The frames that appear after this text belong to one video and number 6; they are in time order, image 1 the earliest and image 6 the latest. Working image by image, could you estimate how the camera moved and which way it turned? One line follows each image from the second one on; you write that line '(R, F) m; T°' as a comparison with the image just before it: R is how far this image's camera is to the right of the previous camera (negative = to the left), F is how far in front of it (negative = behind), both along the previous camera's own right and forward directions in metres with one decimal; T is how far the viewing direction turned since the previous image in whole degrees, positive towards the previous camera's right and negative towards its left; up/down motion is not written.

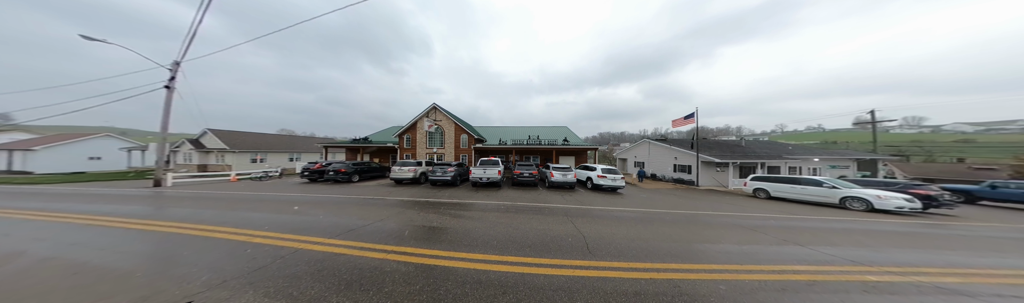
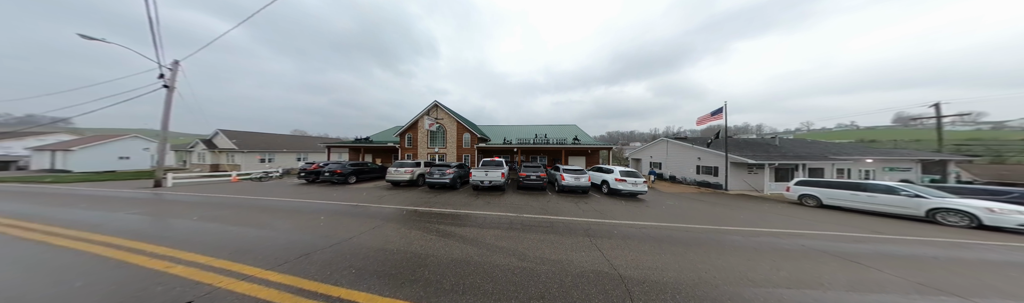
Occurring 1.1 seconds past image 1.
(0.0, +1.0) m; -2°
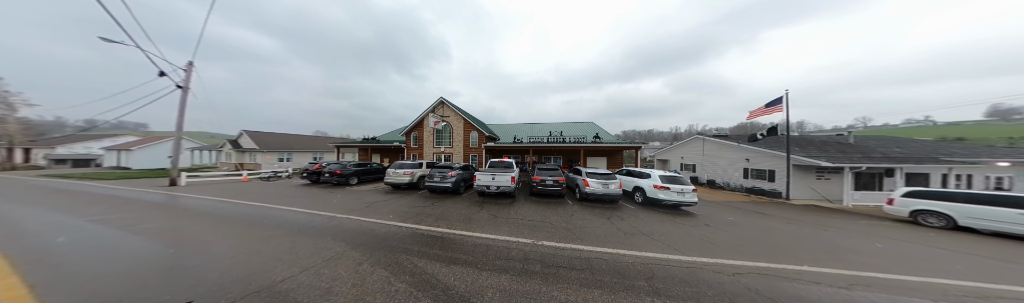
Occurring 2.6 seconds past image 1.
(-0.1, +1.4) m; -4°
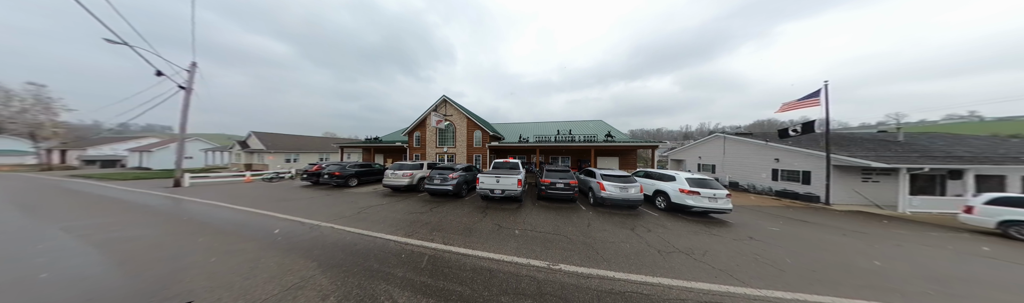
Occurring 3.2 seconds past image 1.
(-0.1, +0.7) m; -2°
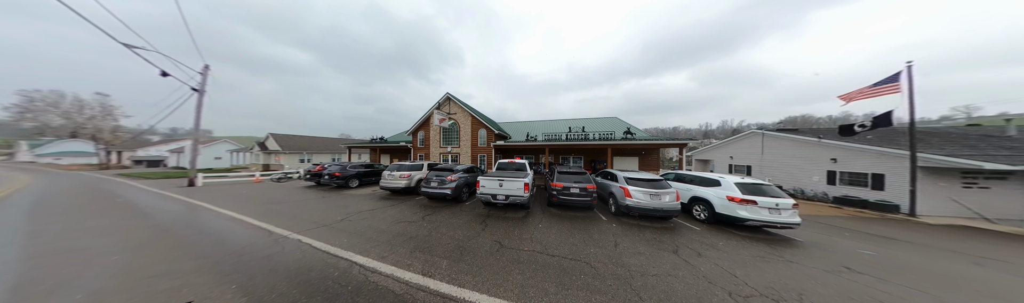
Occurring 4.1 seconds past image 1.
(+0.1, +0.9) m; -3°
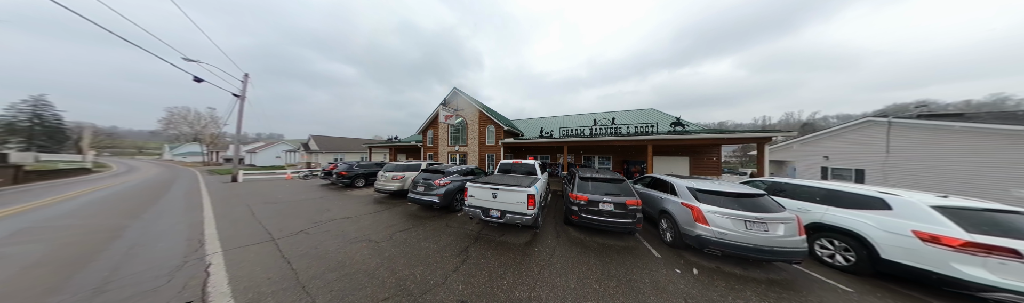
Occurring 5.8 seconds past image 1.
(+0.5, +1.6) m; -7°
